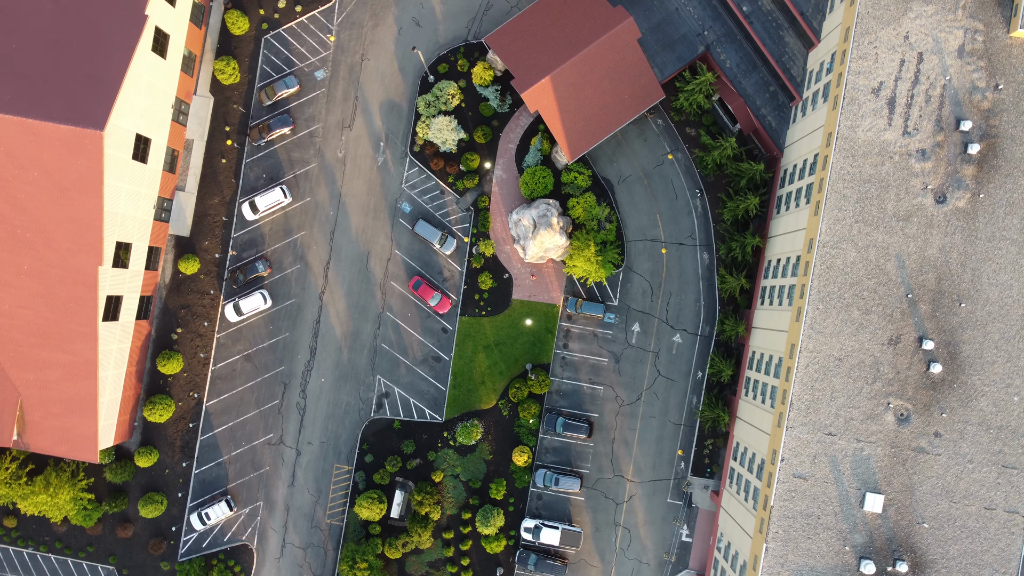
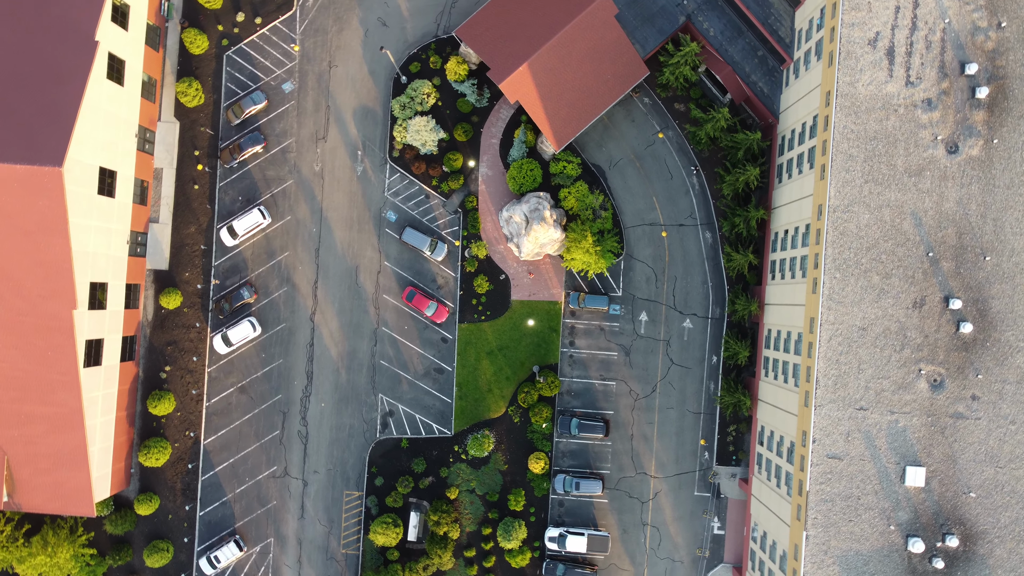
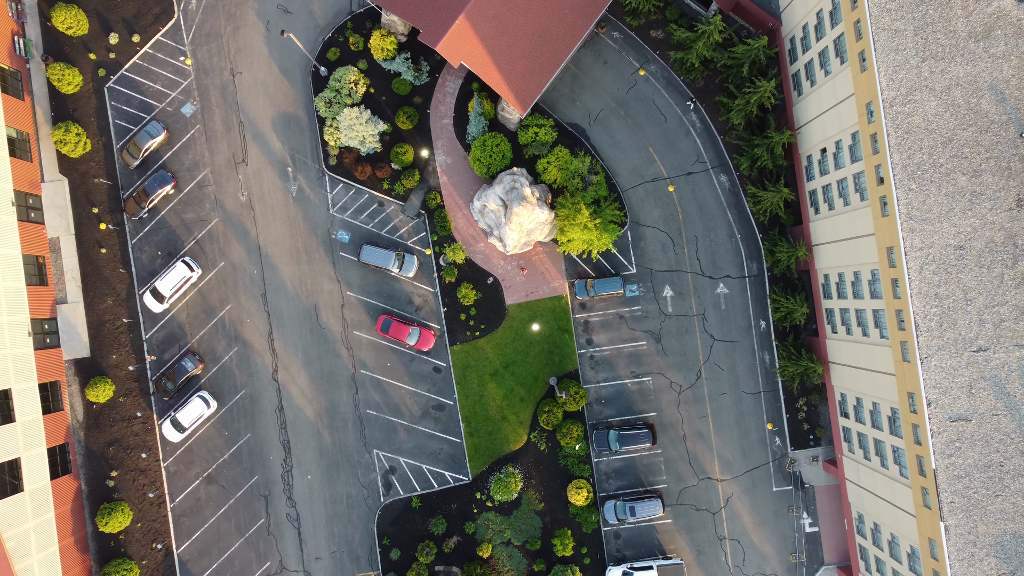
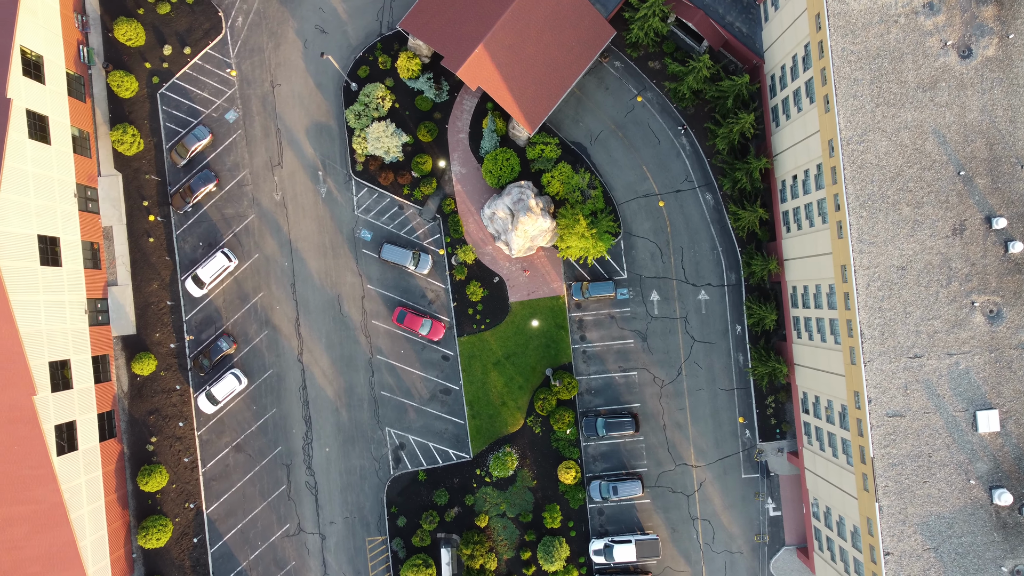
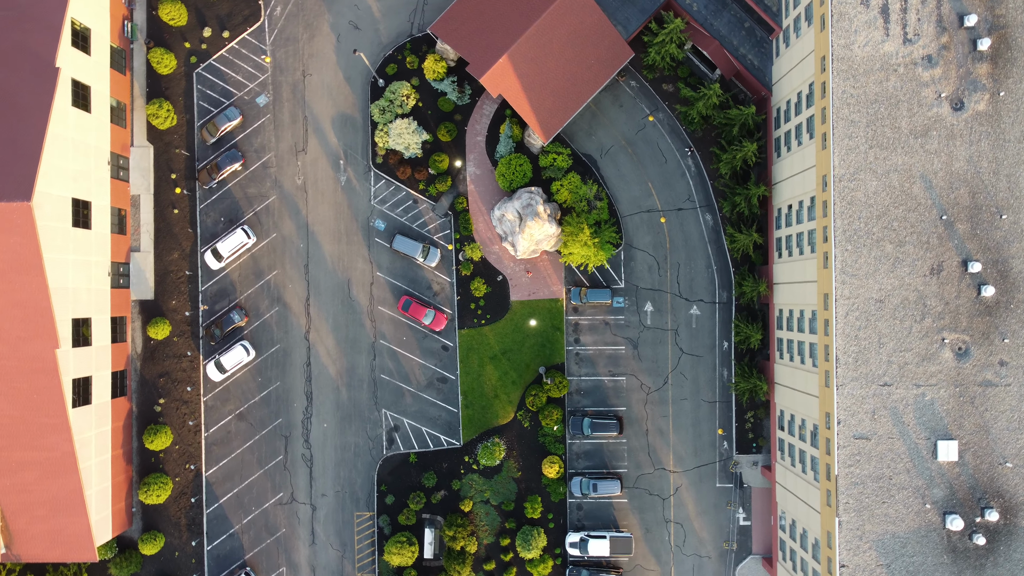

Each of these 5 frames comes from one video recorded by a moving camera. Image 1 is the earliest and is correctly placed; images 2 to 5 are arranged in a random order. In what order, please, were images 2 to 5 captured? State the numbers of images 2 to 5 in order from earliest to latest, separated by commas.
2, 5, 4, 3
